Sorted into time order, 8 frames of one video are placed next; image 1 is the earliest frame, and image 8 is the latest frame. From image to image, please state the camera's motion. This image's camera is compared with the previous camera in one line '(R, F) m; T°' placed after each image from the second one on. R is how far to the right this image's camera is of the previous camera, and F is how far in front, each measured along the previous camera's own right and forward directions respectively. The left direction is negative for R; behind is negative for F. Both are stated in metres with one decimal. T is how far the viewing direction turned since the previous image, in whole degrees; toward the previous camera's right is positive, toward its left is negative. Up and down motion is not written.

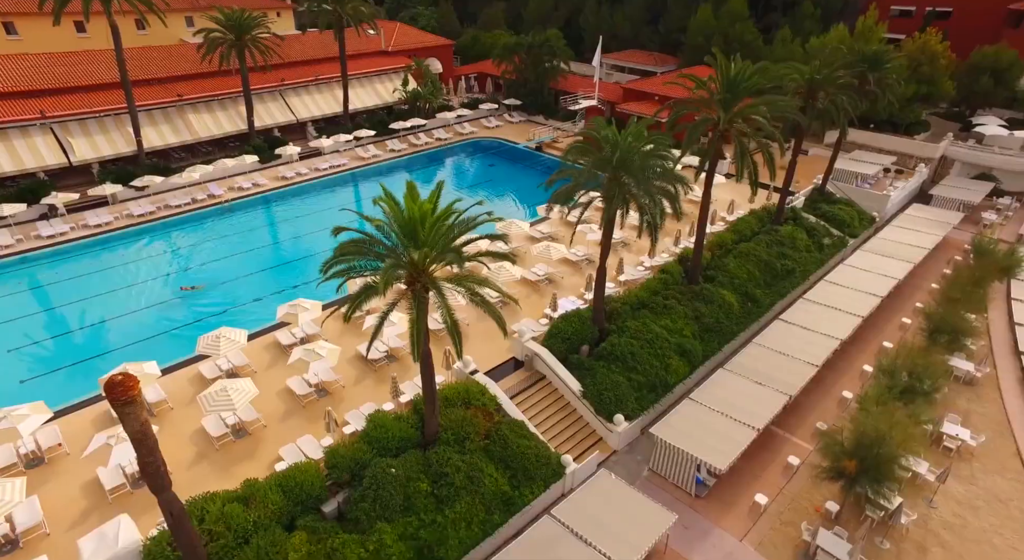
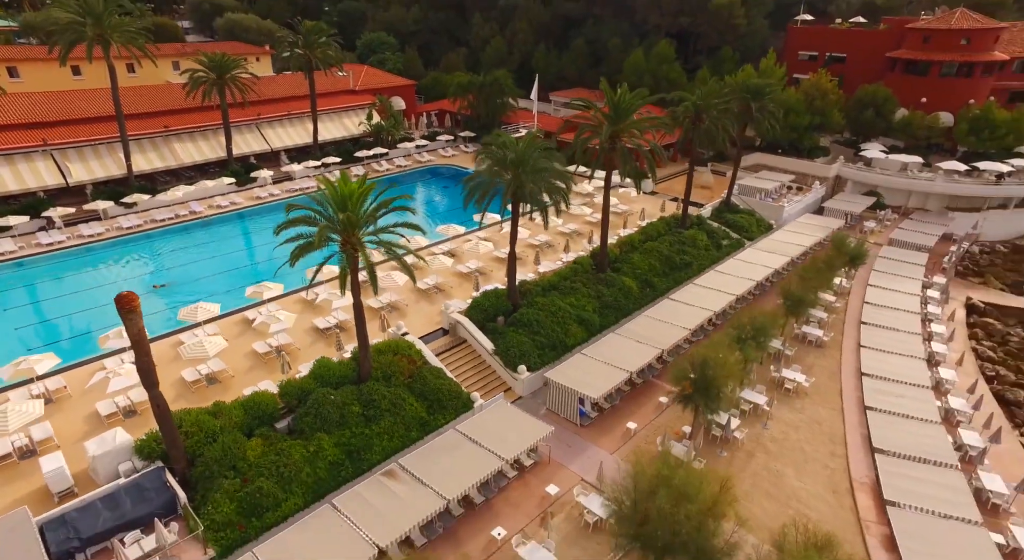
(+2.2, -4.3) m; +2°
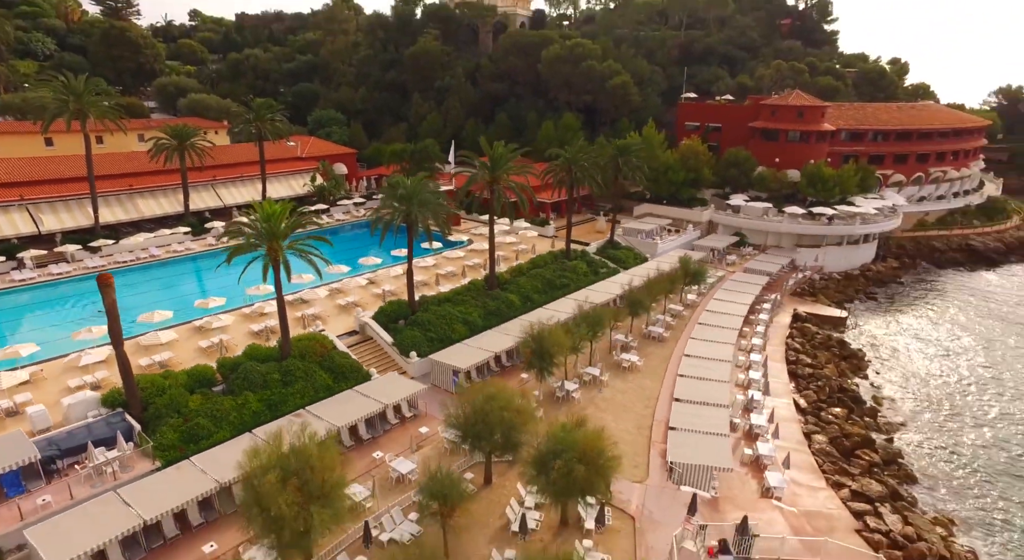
(+3.4, -6.4) m; +3°
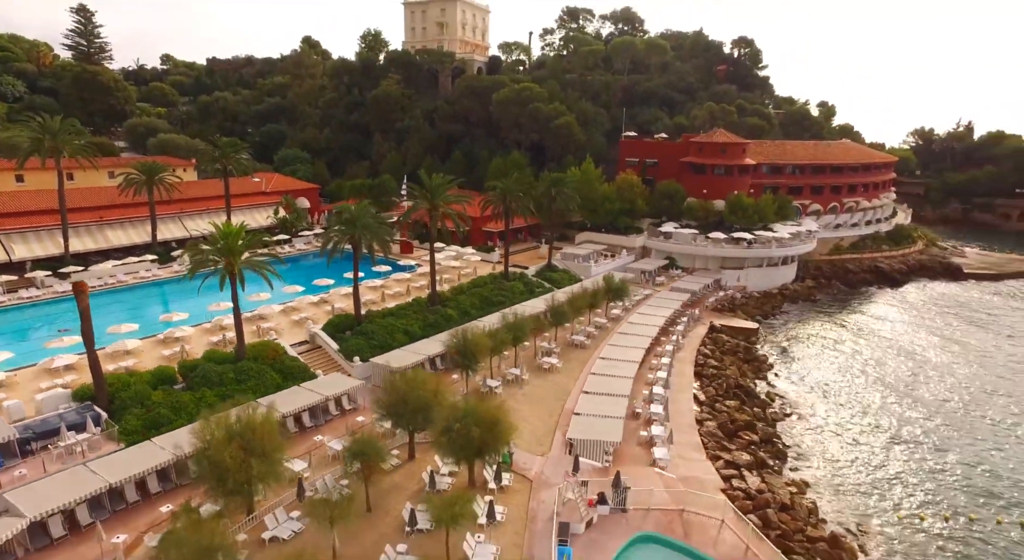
(+2.3, -3.9) m; +2°
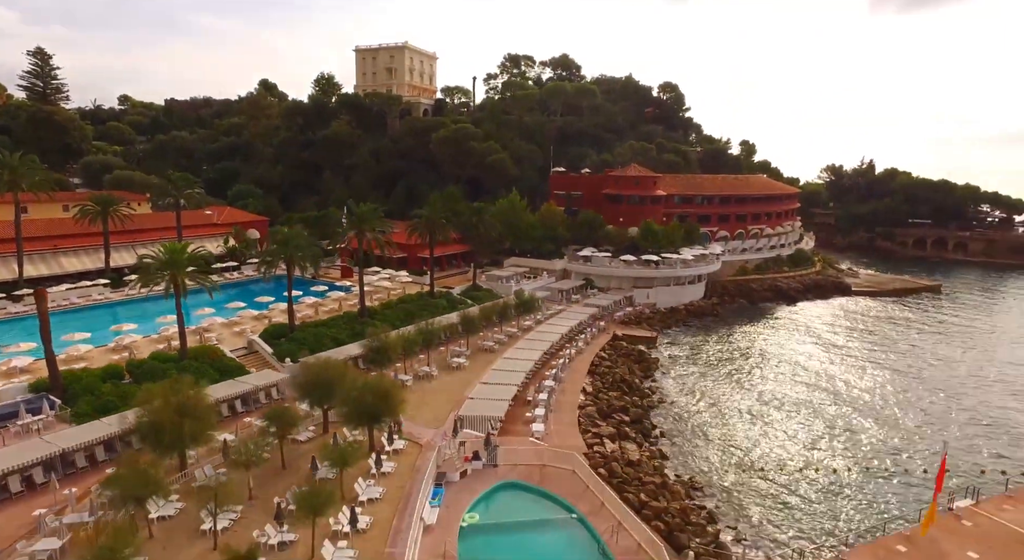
(+3.4, -5.5) m; +3°
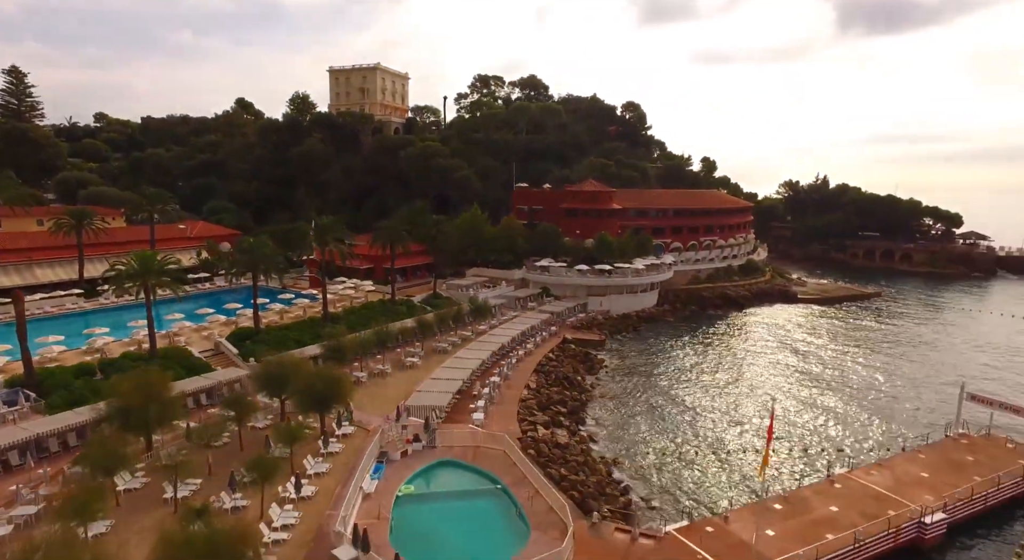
(+2.3, -3.4) m; +2°
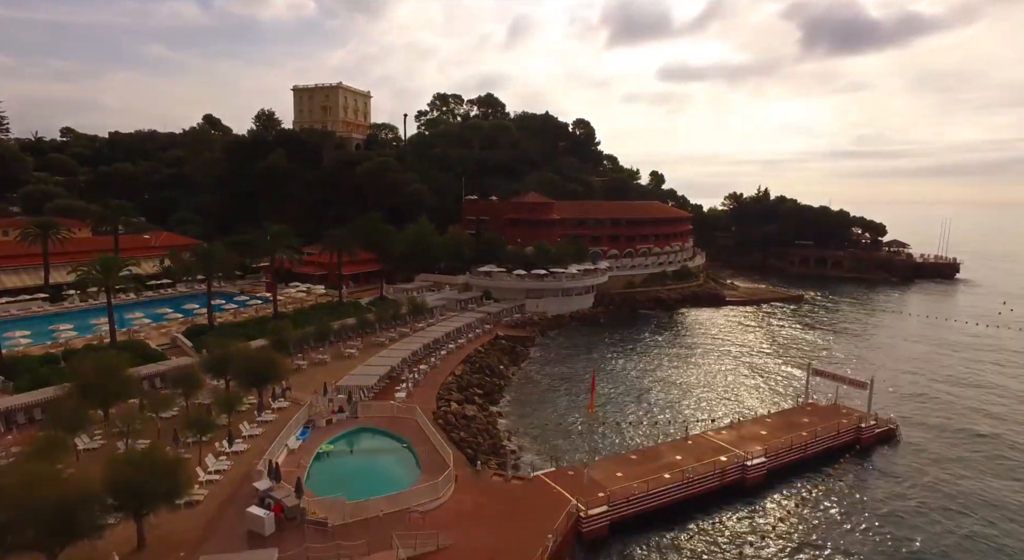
(+4.0, -5.5) m; +2°
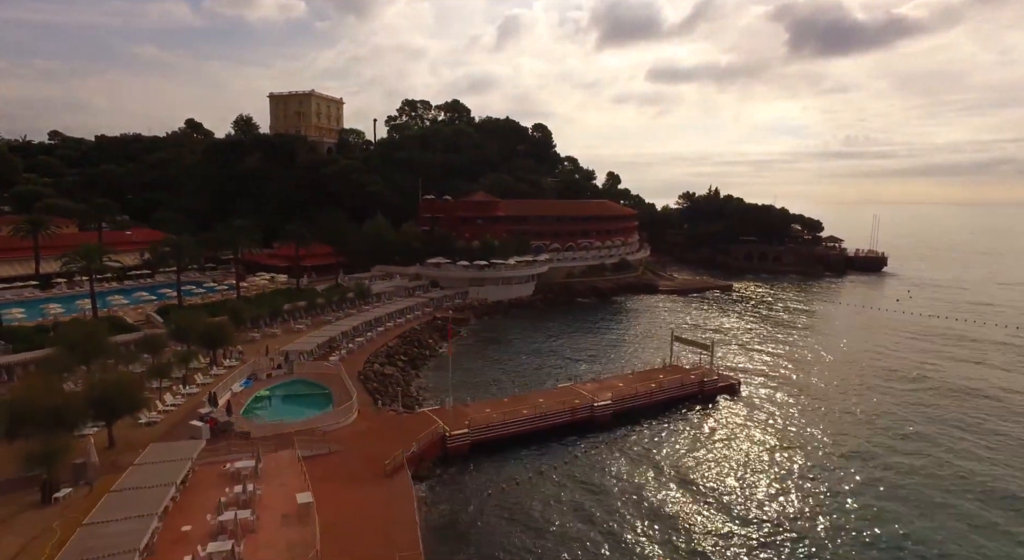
(+6.3, -8.3) m; +1°
